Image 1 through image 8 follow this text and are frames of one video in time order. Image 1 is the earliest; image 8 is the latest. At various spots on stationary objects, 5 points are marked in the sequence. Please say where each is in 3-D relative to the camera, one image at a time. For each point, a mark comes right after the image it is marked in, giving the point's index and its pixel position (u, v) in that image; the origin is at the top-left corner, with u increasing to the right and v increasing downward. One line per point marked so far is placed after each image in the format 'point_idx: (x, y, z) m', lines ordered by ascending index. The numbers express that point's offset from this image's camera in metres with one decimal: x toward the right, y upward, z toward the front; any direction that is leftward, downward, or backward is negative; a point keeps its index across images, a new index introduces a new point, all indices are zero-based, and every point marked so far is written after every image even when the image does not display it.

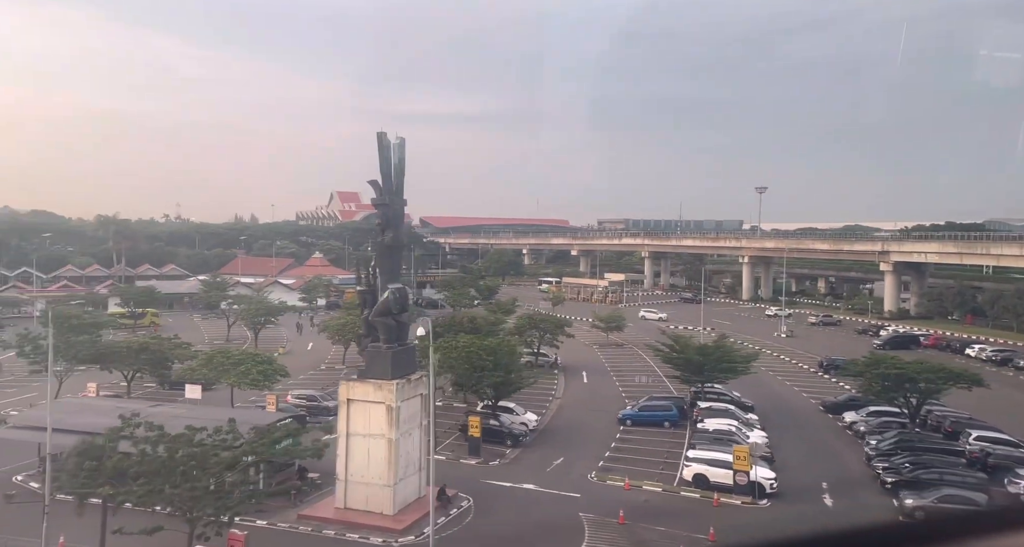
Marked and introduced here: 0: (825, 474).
0: (+7.3, -4.7, +18.1) m
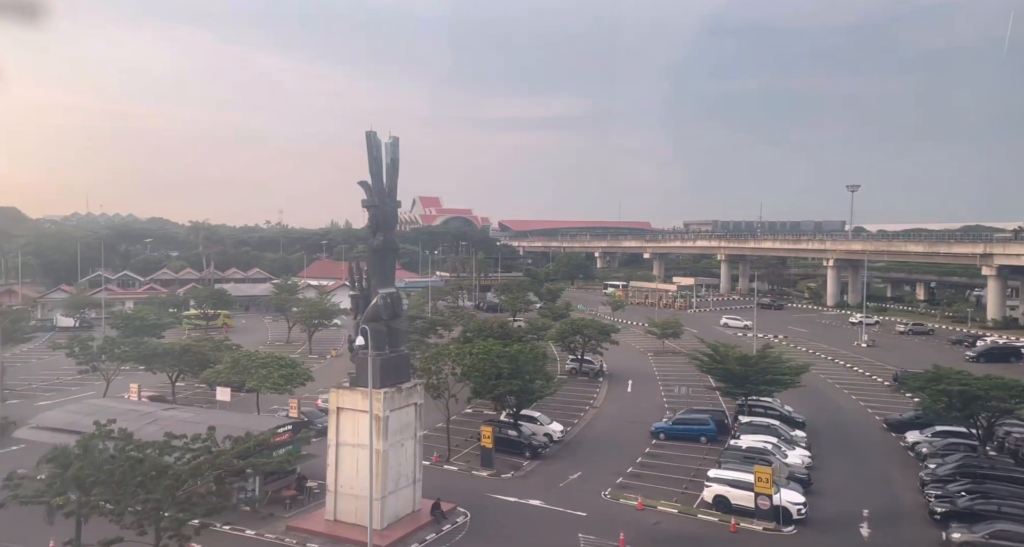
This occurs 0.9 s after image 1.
0: (+7.5, -4.8, +16.5) m
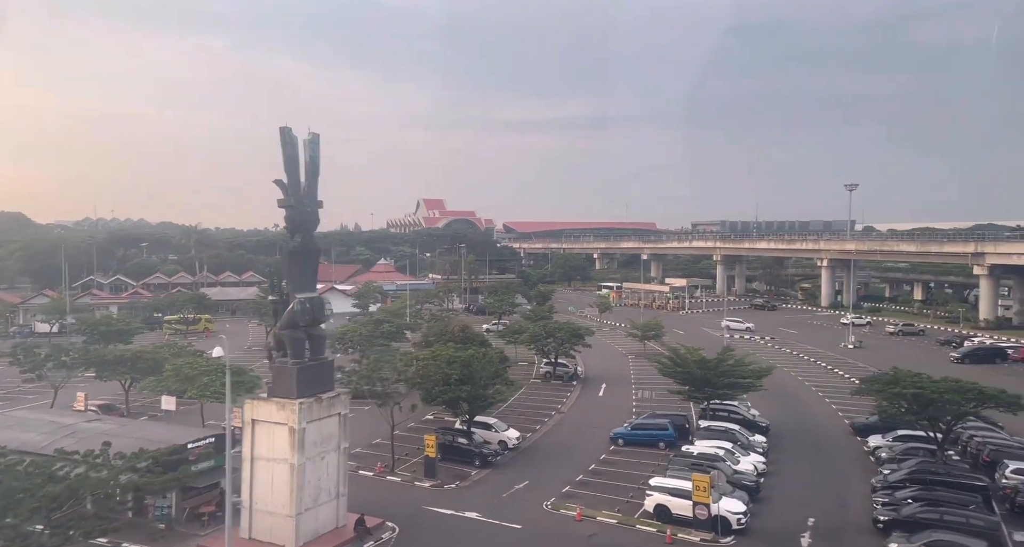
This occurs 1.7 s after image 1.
0: (+6.3, -4.8, +16.1) m
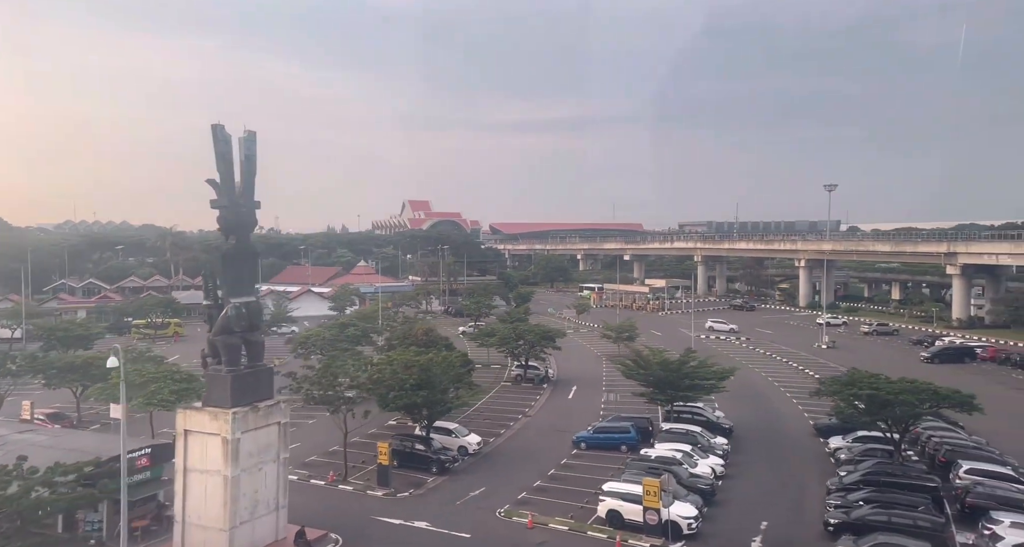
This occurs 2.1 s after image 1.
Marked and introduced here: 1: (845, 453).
0: (+5.3, -4.9, +16.0) m
1: (+8.3, -4.5, +19.6) m
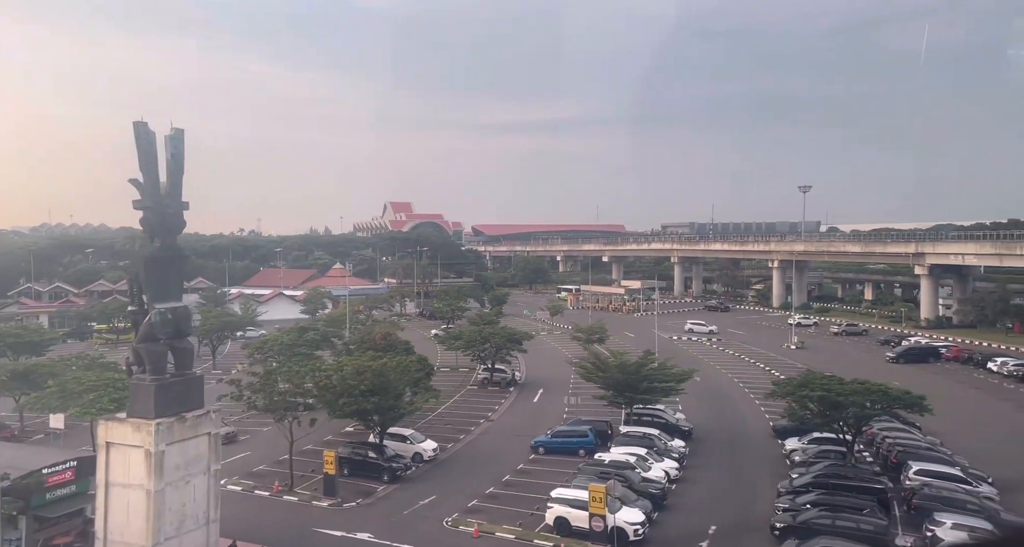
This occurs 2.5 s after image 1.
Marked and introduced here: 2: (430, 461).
0: (+4.3, -4.9, +16.0) m
1: (+7.2, -4.5, +19.6) m
2: (-2.1, -4.8, +19.9) m
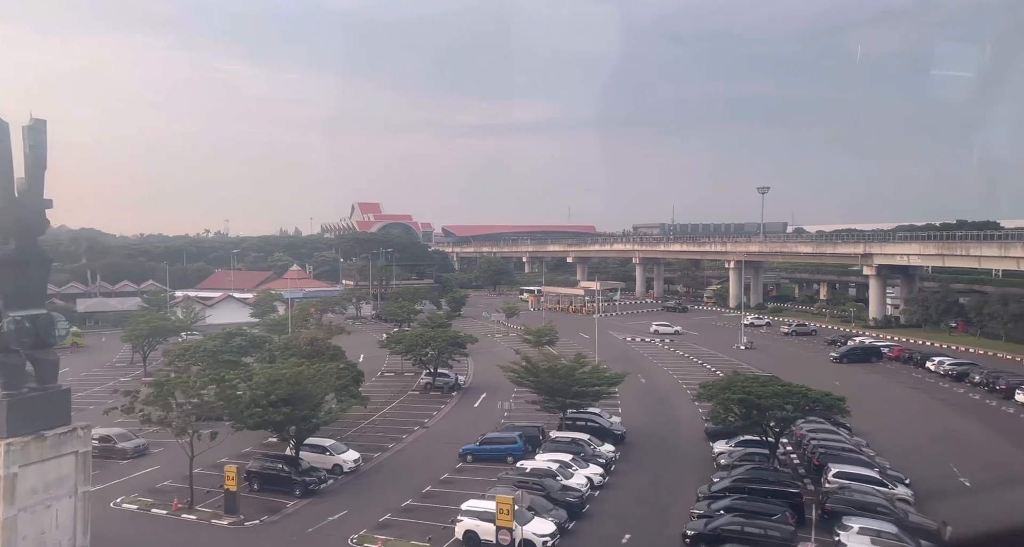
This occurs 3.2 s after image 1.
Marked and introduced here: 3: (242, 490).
0: (+2.6, -5.0, +15.7) m
1: (+5.3, -4.6, +19.4) m
2: (-4.0, -4.9, +19.3) m
3: (-6.1, -4.9, +17.5) m
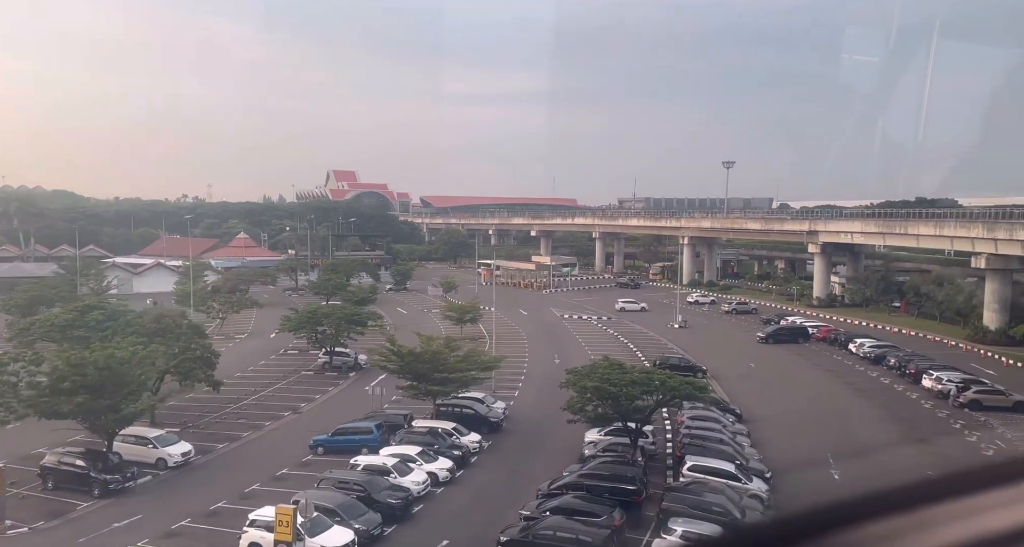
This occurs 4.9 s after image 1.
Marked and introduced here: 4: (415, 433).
0: (-0.8, -4.6, +14.1) m
1: (+1.8, -4.1, +17.9) m
2: (-7.5, -4.2, +17.5) m
3: (-9.5, -4.3, +15.6) m
4: (-2.4, -3.8, +19.1) m
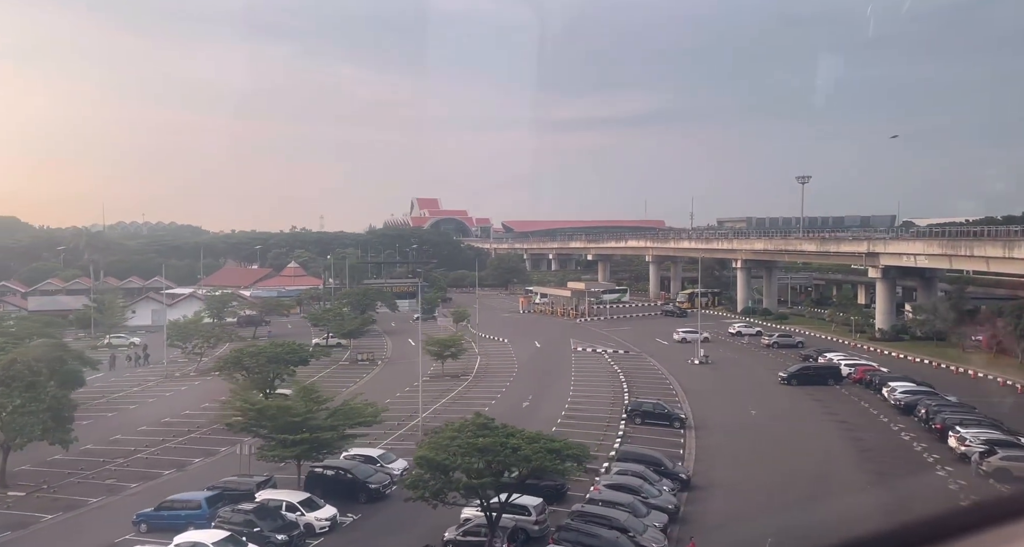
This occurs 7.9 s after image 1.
0: (-4.2, -5.3, +10.8) m
1: (-1.2, -4.9, +14.4) m
2: (-10.5, -5.1, +15.0) m
3: (-12.7, -5.1, +13.3) m
4: (-5.2, -4.7, +16.0) m
